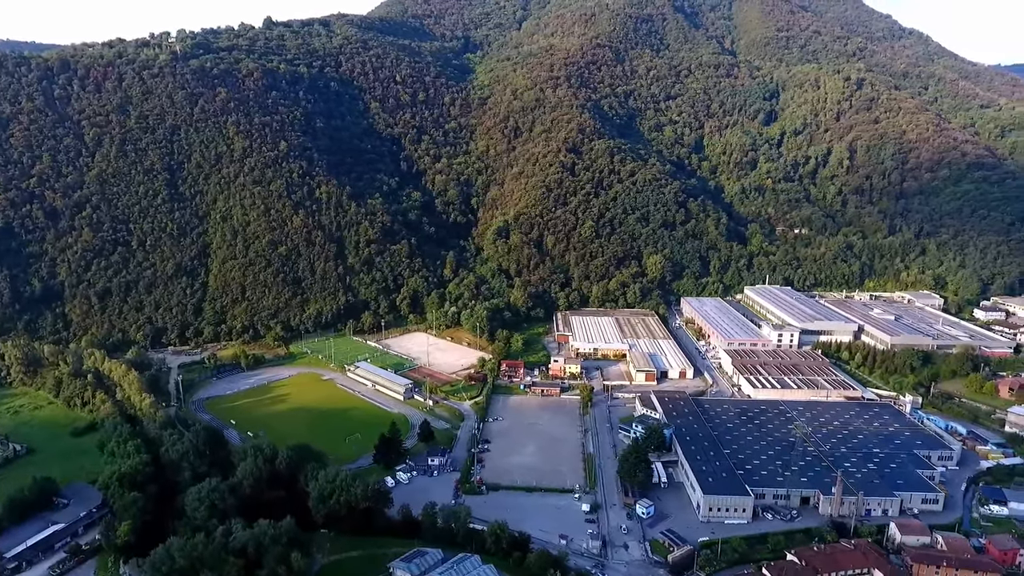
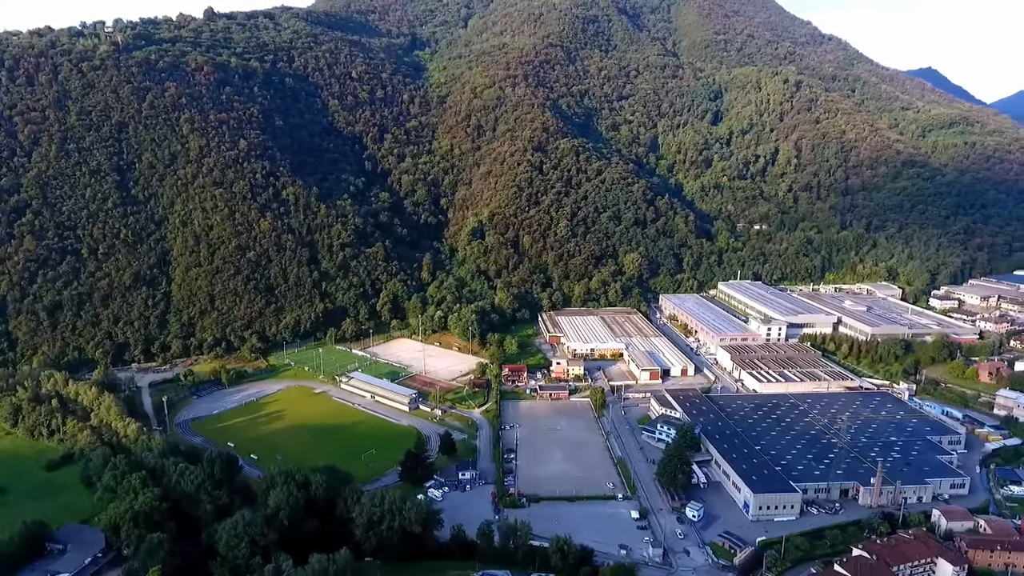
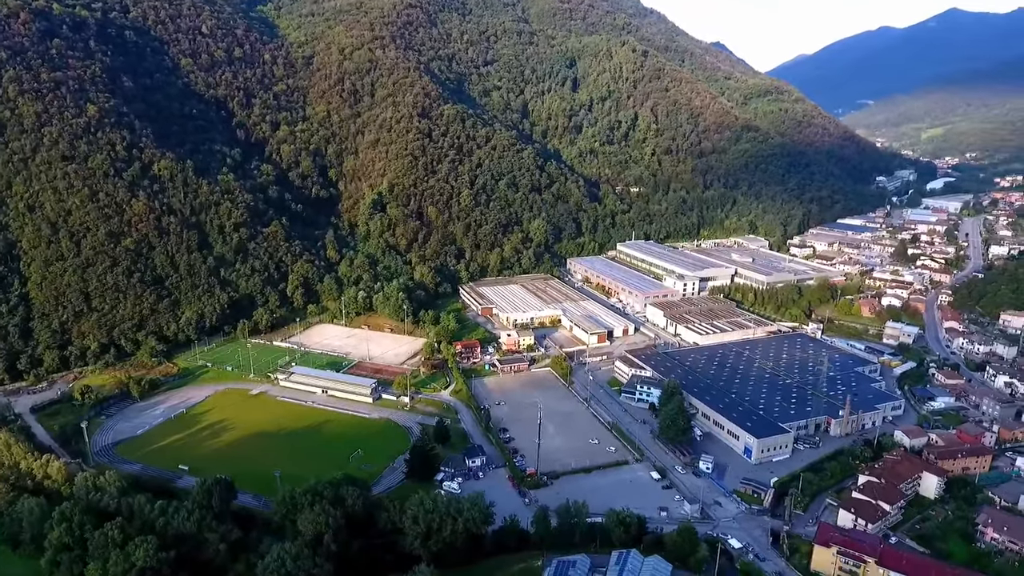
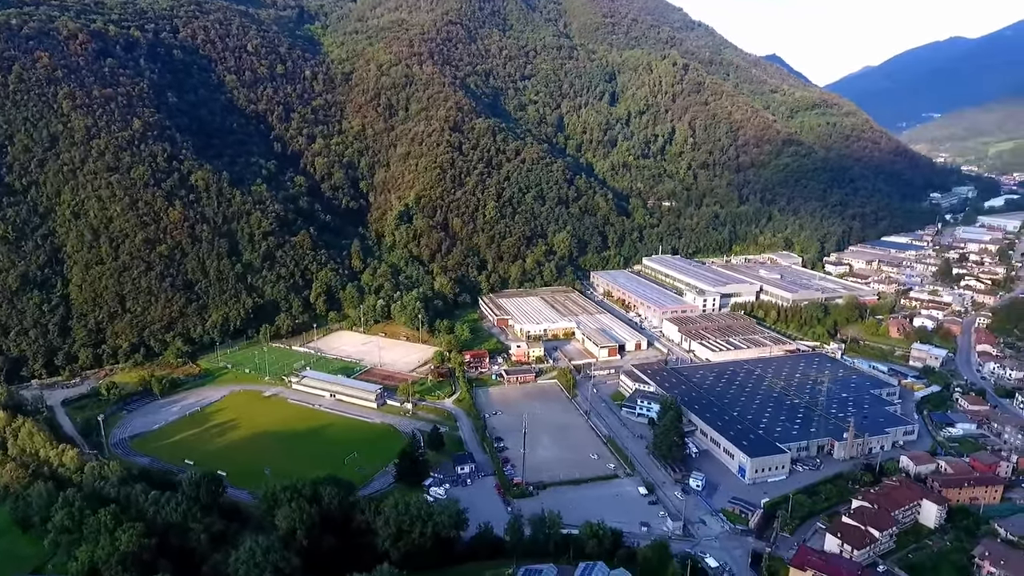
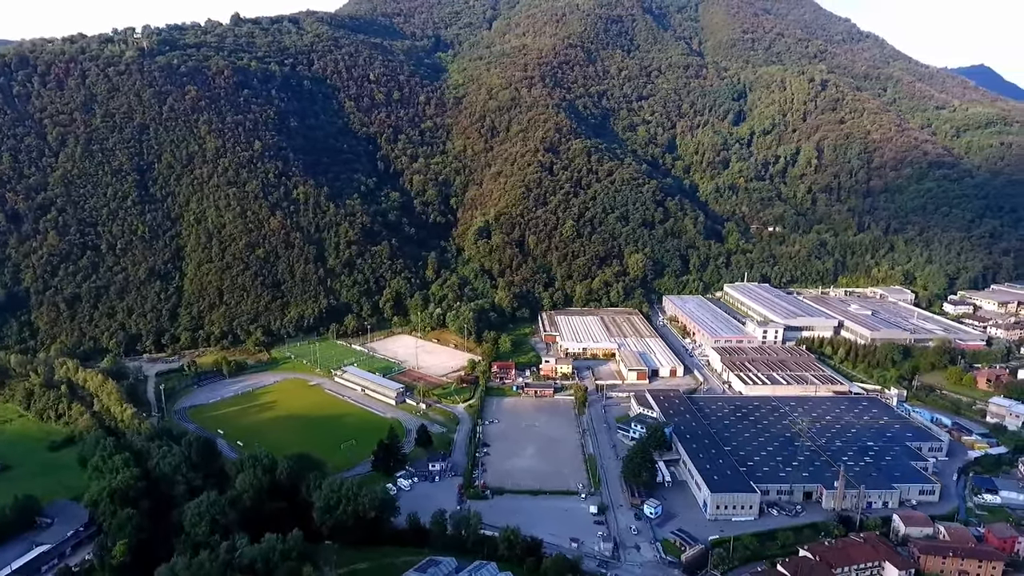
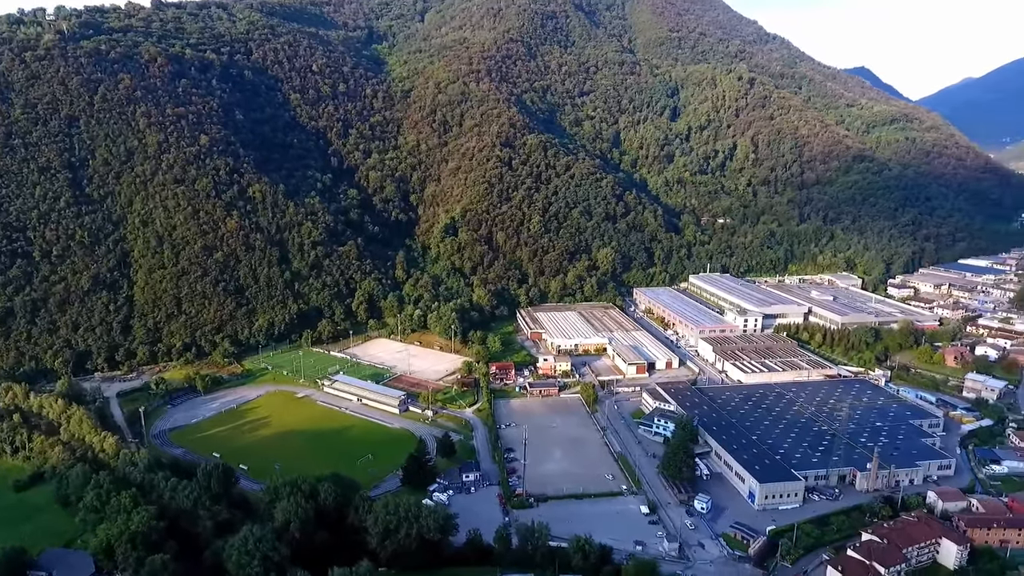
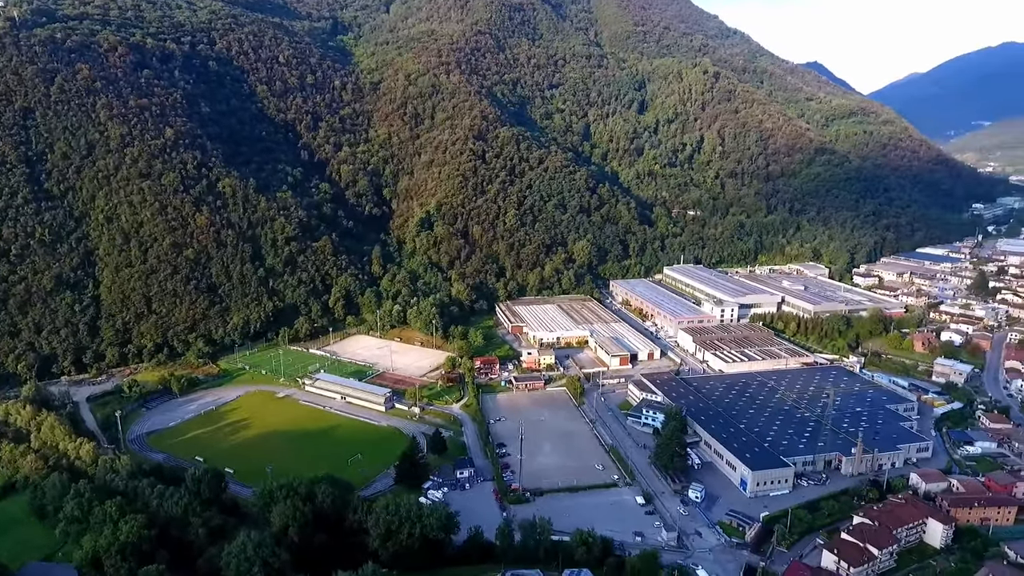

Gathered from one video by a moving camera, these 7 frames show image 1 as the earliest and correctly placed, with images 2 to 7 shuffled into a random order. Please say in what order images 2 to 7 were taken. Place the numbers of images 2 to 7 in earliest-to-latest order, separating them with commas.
5, 2, 6, 7, 4, 3
